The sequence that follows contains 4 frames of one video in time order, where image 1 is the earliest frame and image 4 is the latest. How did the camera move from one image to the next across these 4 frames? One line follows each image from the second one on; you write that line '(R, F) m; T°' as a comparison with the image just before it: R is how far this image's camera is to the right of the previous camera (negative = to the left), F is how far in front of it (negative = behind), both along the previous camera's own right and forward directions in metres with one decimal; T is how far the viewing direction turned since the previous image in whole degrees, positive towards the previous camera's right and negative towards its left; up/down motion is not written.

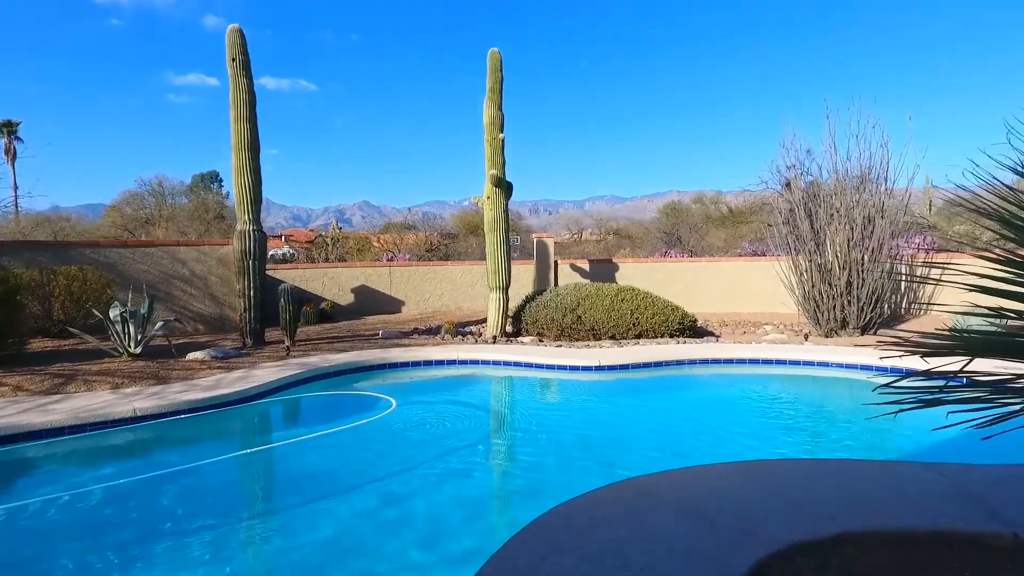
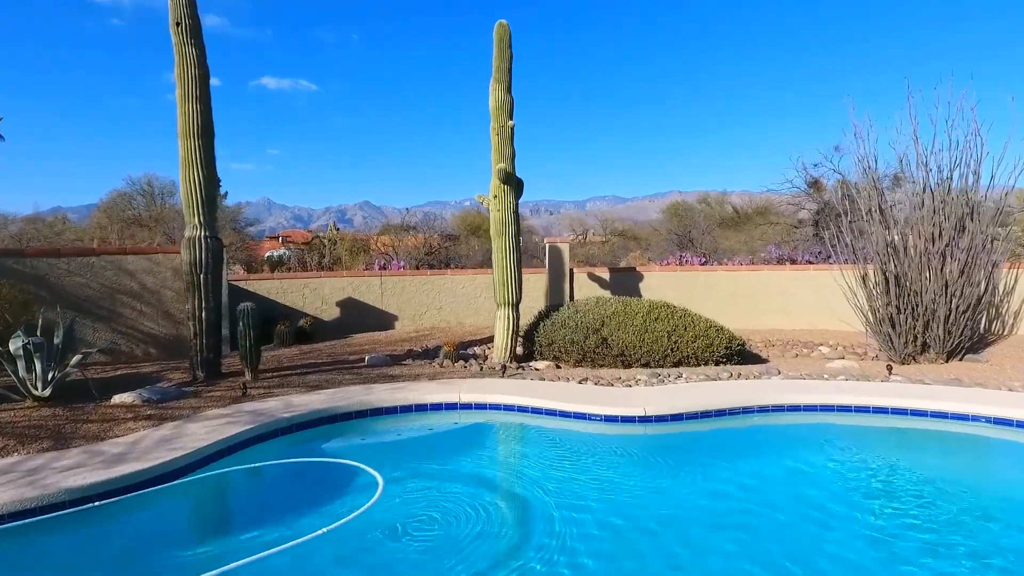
(-0.1, +1.5) m; 0°
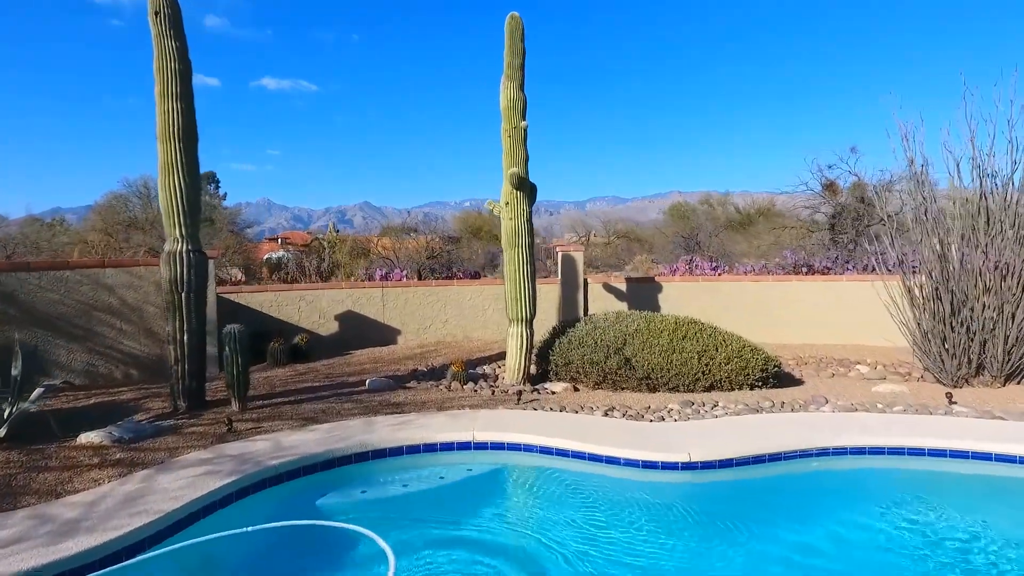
(-0.1, +0.7) m; 0°
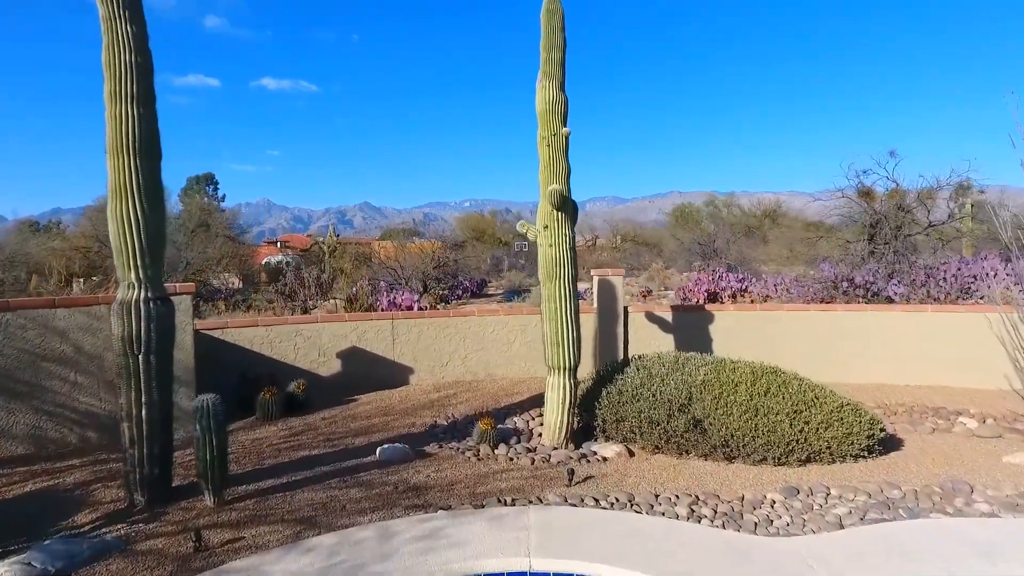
(-0.3, +1.3) m; 0°
